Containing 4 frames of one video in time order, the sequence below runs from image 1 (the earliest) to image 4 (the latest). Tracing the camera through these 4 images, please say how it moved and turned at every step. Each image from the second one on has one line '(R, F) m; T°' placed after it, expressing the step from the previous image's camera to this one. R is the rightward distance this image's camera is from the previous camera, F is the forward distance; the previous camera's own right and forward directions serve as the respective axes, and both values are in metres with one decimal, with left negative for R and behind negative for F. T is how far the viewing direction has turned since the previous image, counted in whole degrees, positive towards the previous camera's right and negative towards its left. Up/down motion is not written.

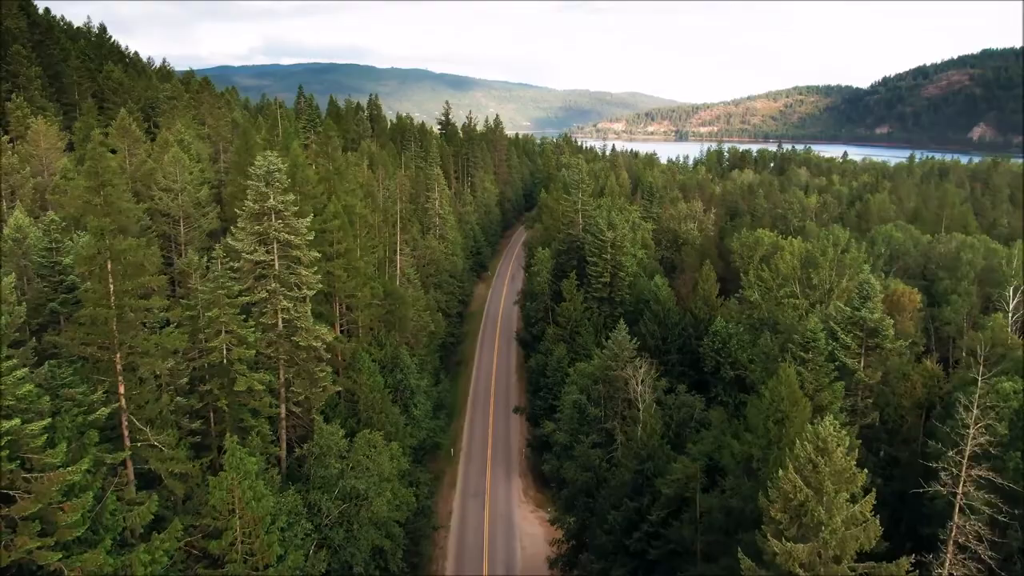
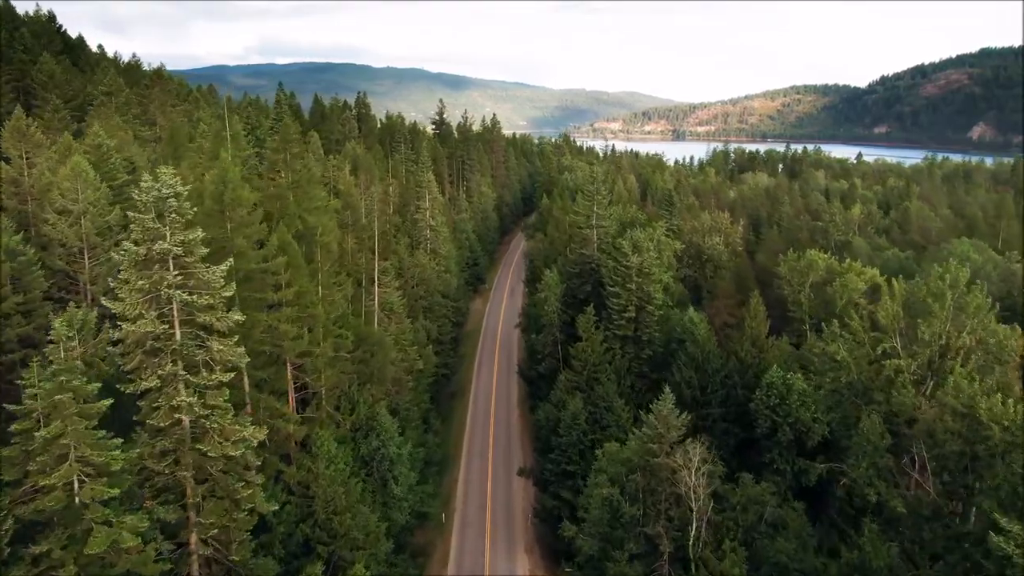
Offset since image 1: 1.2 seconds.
(-0.5, +10.4) m; 0°
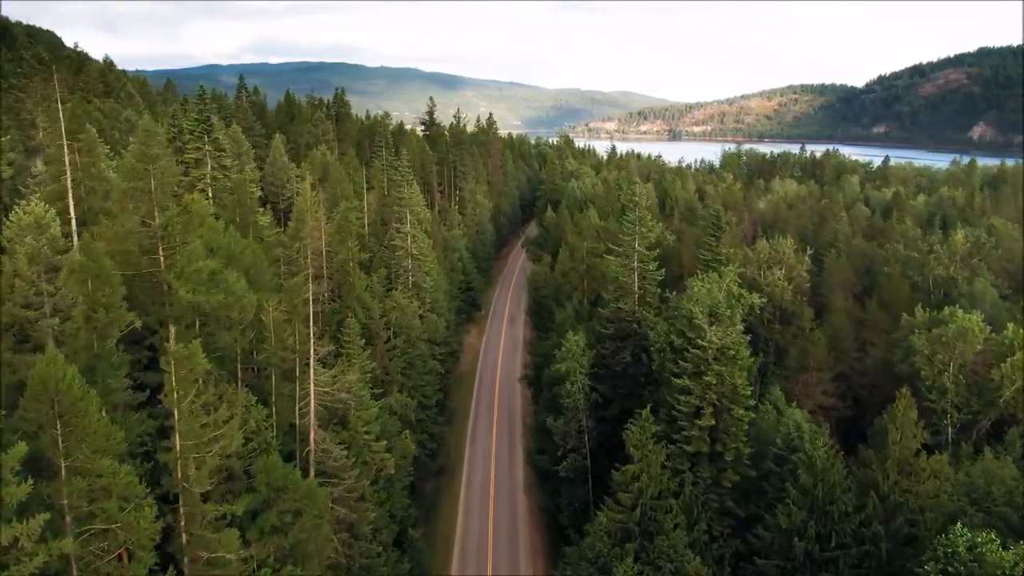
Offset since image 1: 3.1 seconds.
(-0.8, +16.5) m; 0°
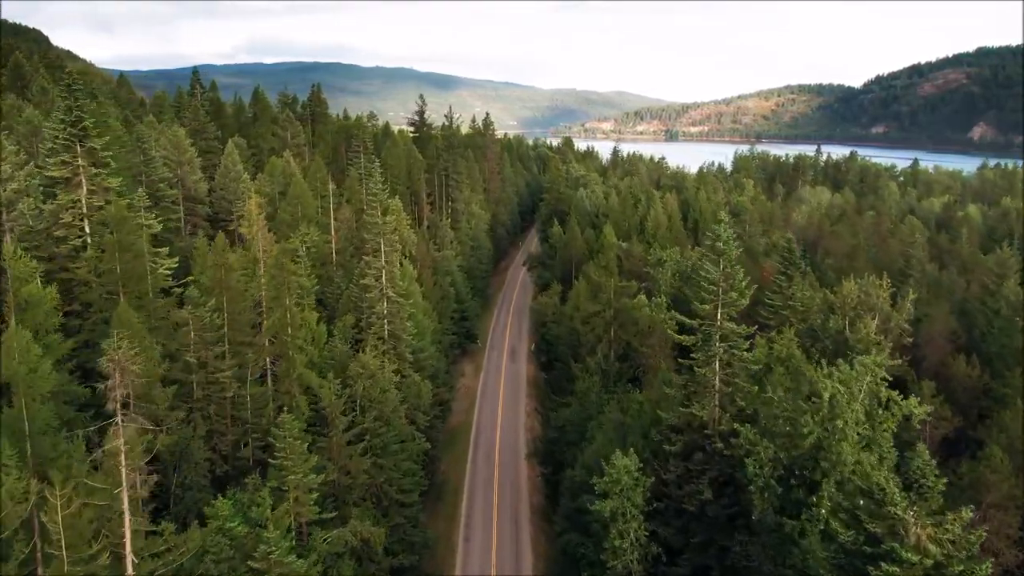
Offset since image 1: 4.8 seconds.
(-0.7, +14.7) m; 0°
